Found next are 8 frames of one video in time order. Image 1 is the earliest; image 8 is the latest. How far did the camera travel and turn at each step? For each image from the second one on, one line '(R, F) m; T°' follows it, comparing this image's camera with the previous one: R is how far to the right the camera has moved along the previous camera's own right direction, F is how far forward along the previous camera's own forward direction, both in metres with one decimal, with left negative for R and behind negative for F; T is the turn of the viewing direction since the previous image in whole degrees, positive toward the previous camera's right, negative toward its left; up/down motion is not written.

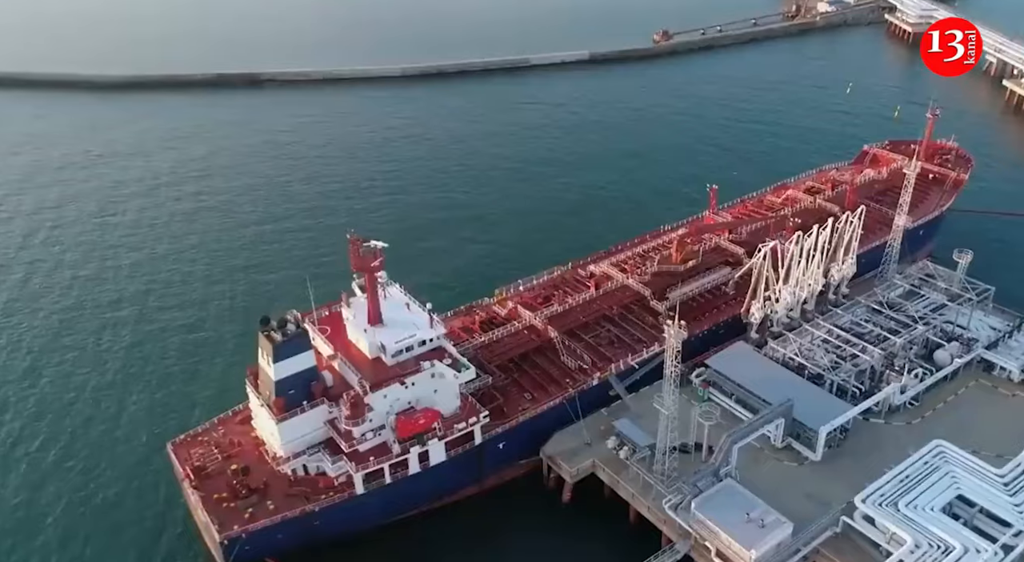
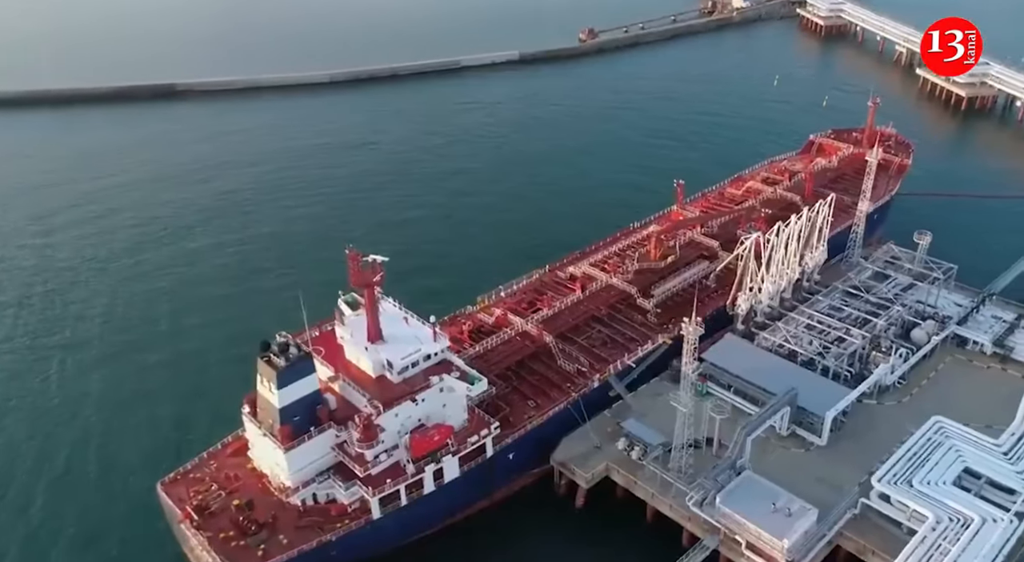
(-5.5, +1.1) m; +7°
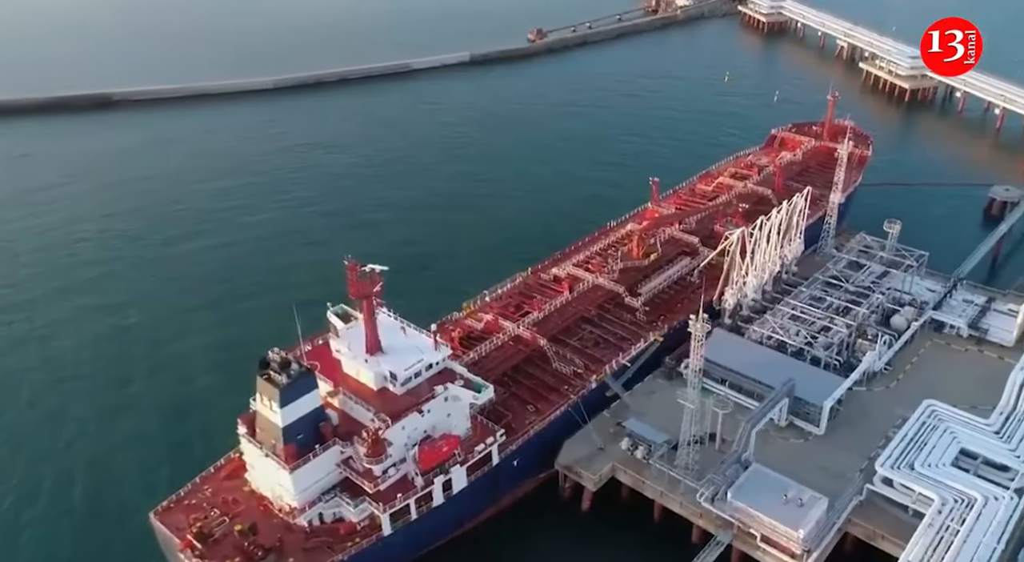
(-3.5, +0.6) m; +5°
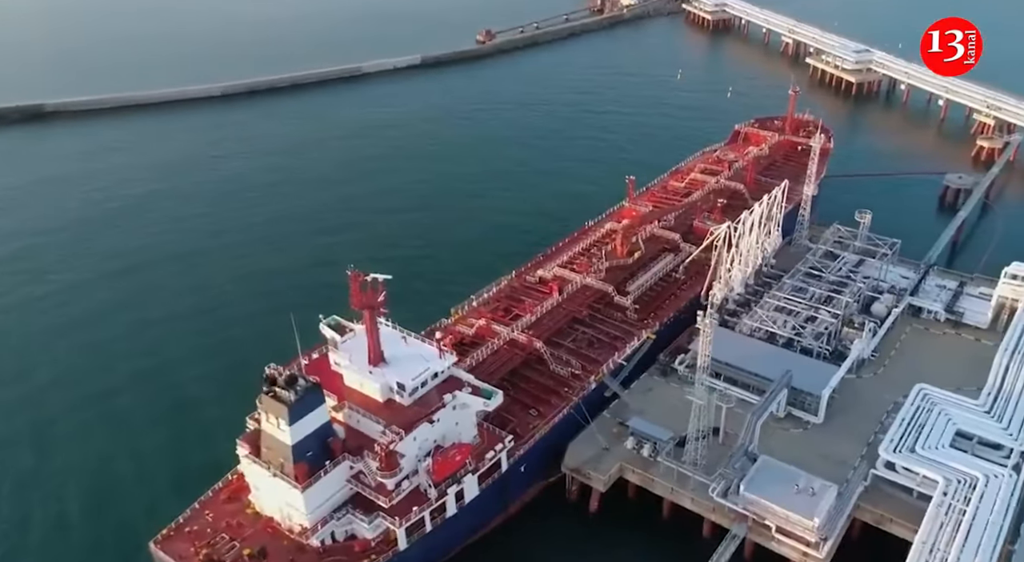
(-3.6, +0.6) m; +5°
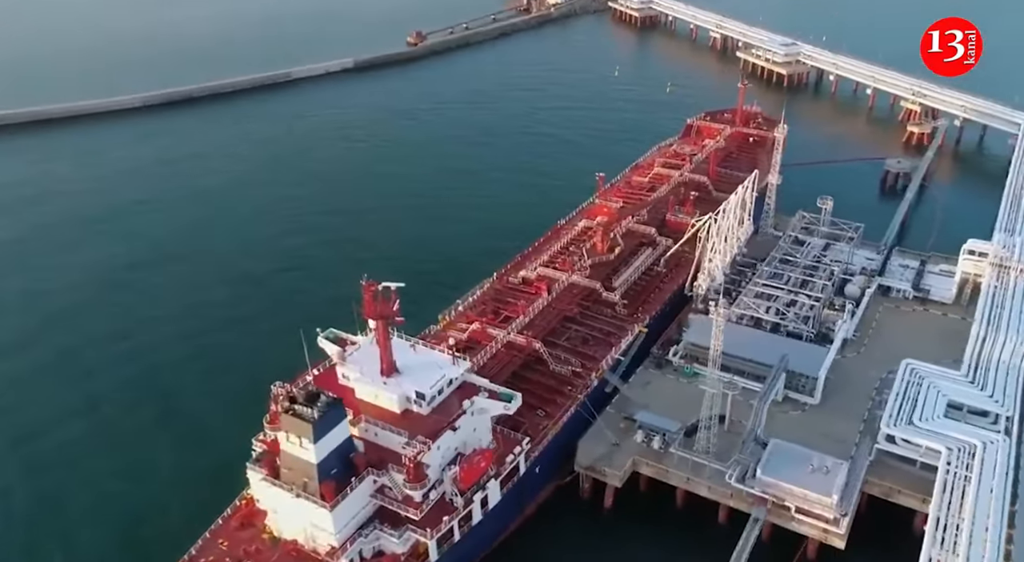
(-5.1, +0.6) m; +6°
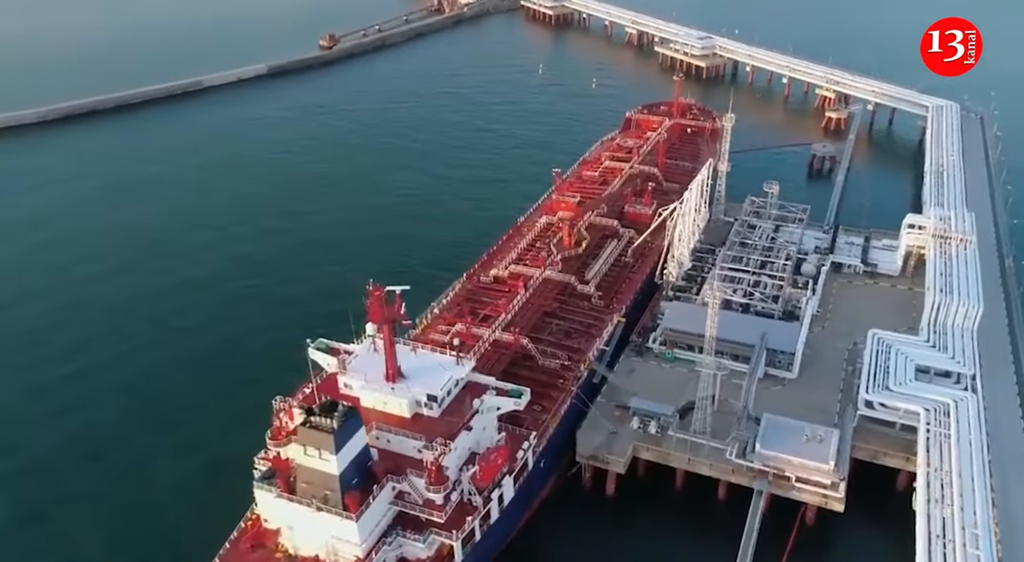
(-5.1, +0.2) m; +7°
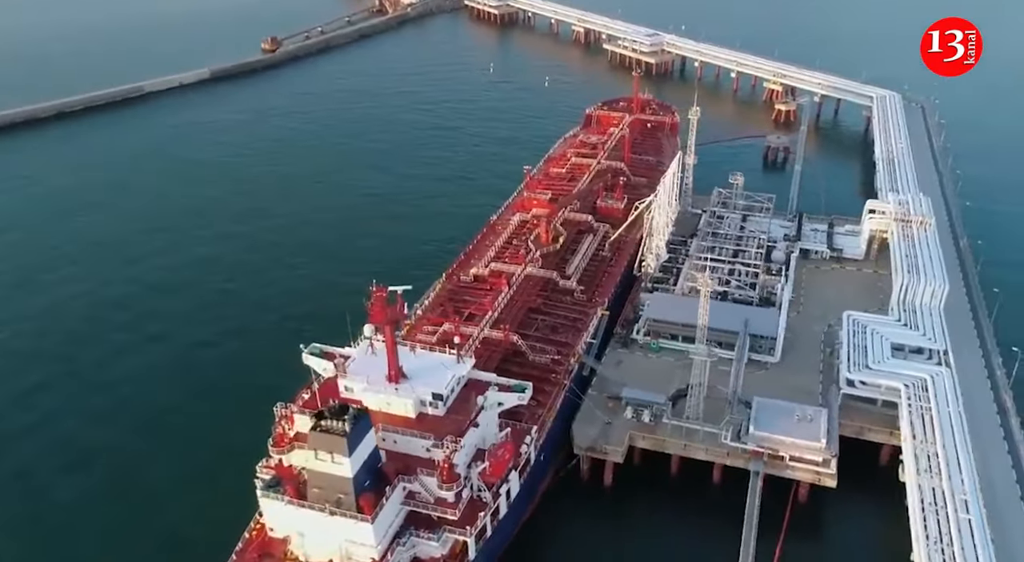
(-3.0, -0.1) m; +4°
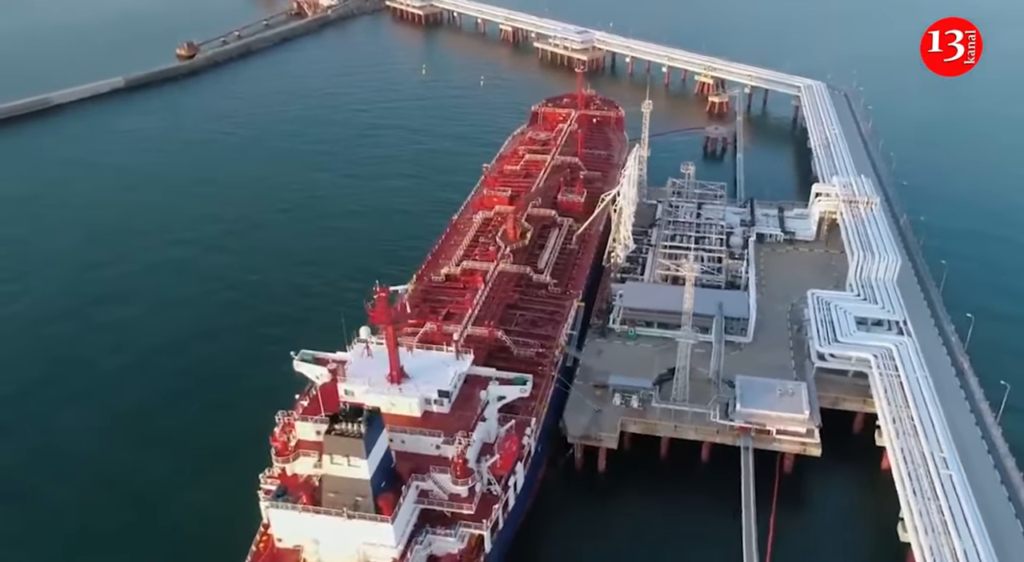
(-4.0, -0.2) m; +6°
